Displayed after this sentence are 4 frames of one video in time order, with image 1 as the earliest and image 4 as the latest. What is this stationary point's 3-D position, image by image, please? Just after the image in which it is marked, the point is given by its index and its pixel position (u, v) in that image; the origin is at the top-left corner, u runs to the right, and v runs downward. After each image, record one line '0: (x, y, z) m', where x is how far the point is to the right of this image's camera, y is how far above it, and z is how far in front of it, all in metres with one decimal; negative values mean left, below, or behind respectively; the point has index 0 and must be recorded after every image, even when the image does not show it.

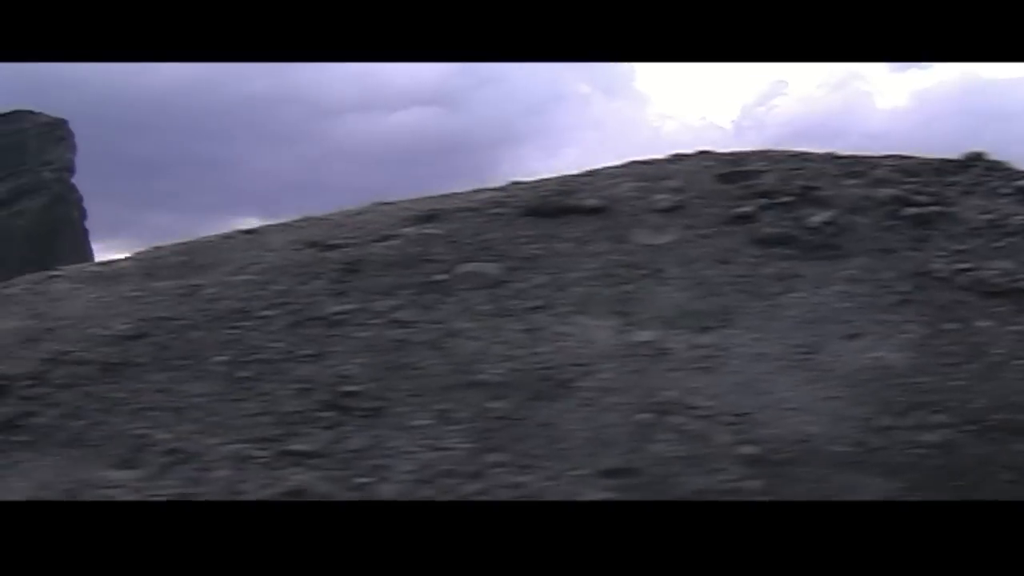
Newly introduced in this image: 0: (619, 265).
0: (+0.2, +0.1, +3.9) m
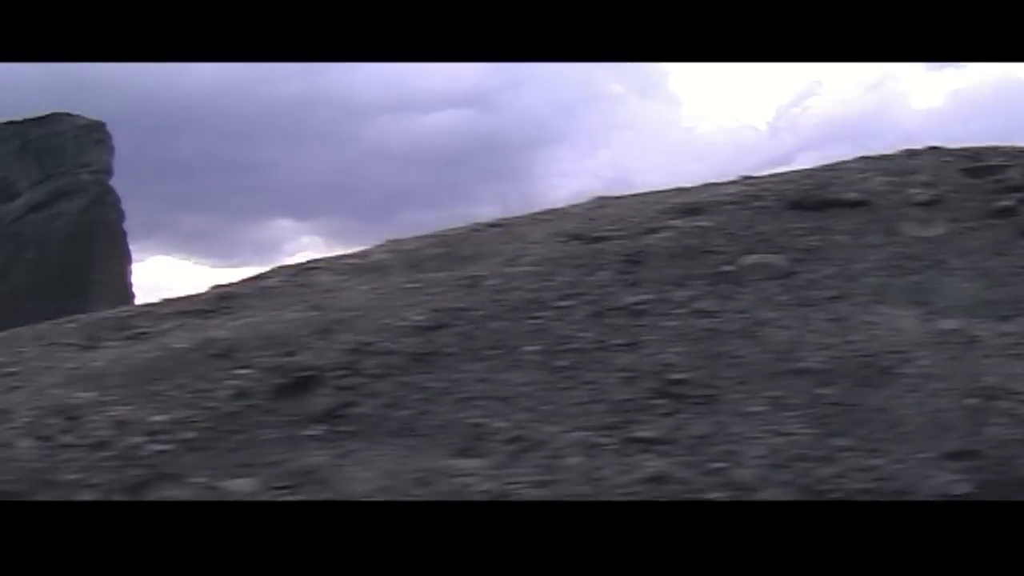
0: (+0.9, +0.1, +4.0) m
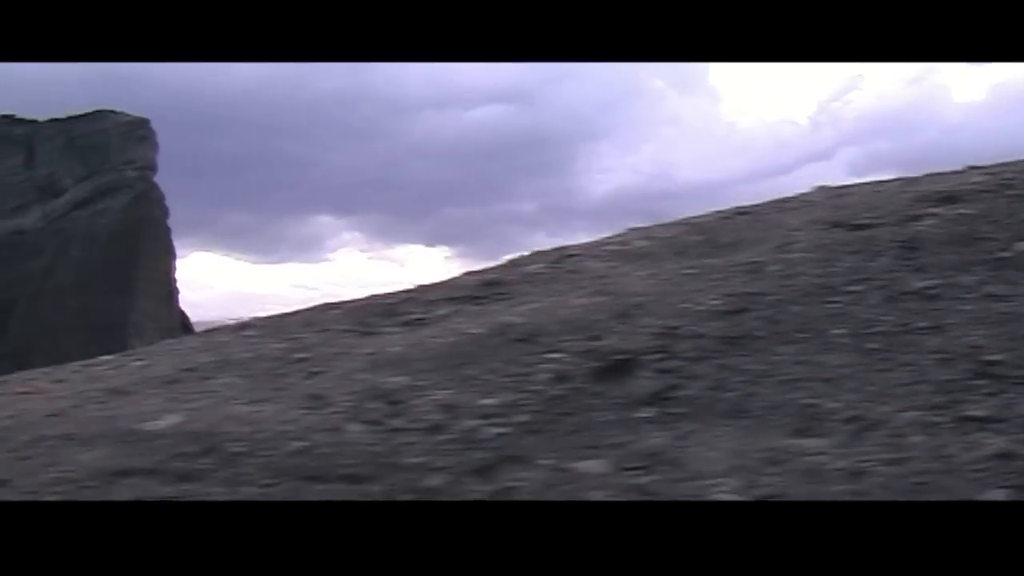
0: (+1.5, +0.1, +4.1) m
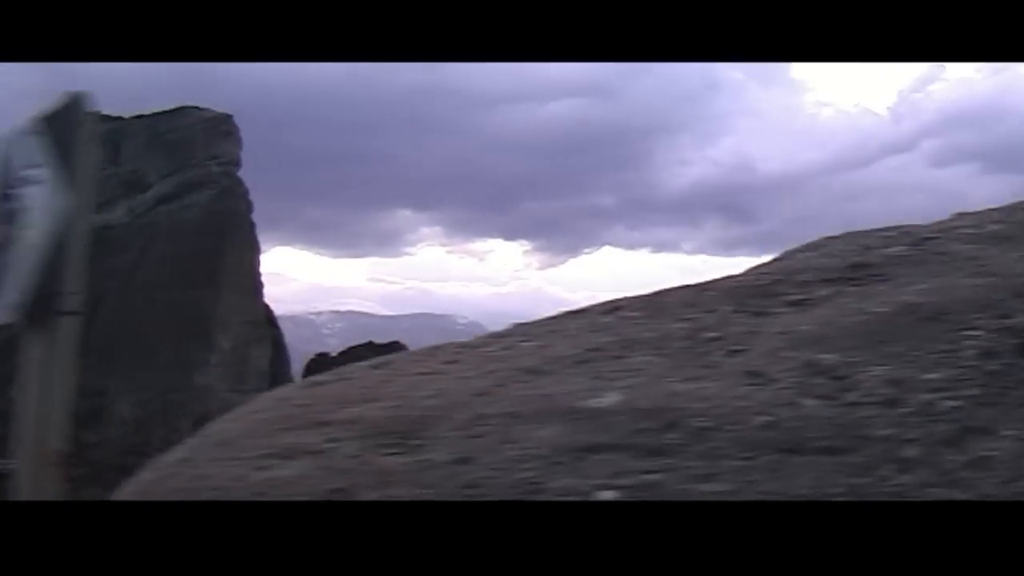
0: (+2.5, +0.2, +4.4) m
